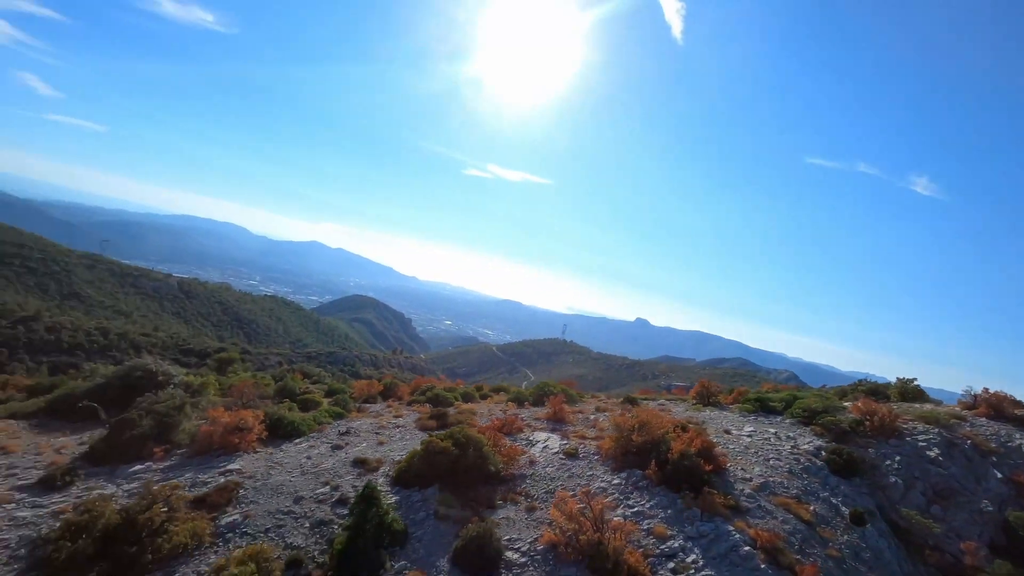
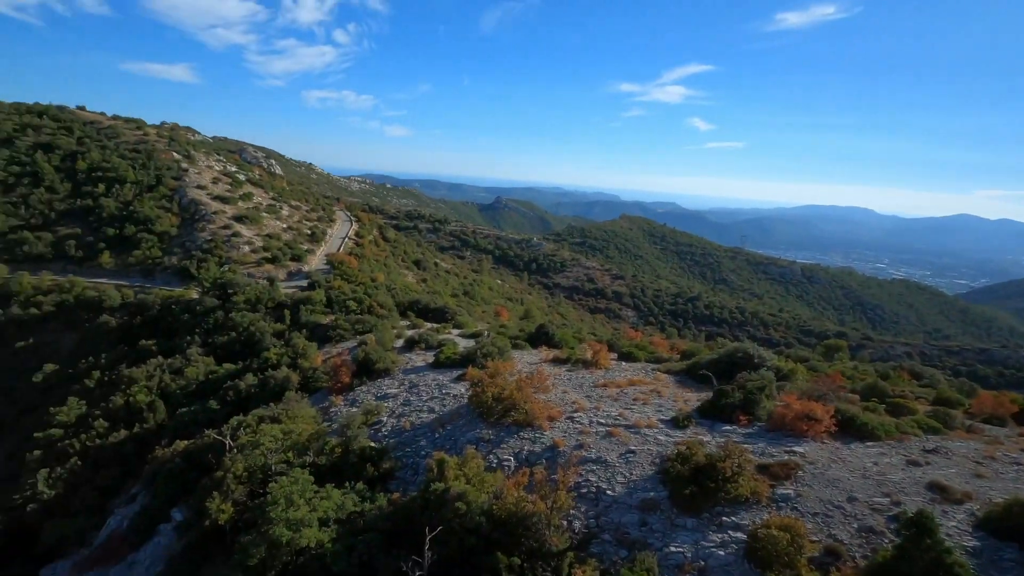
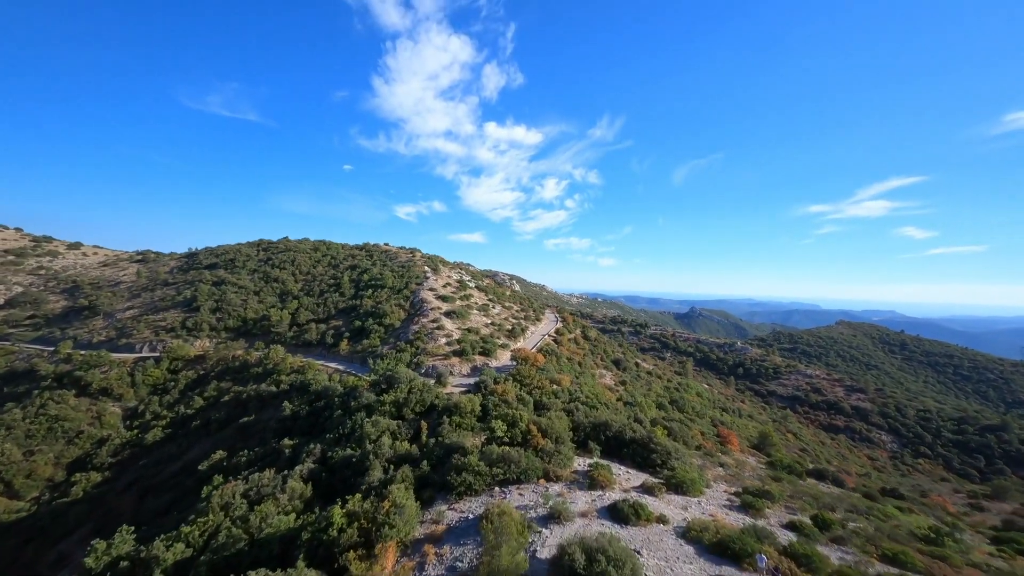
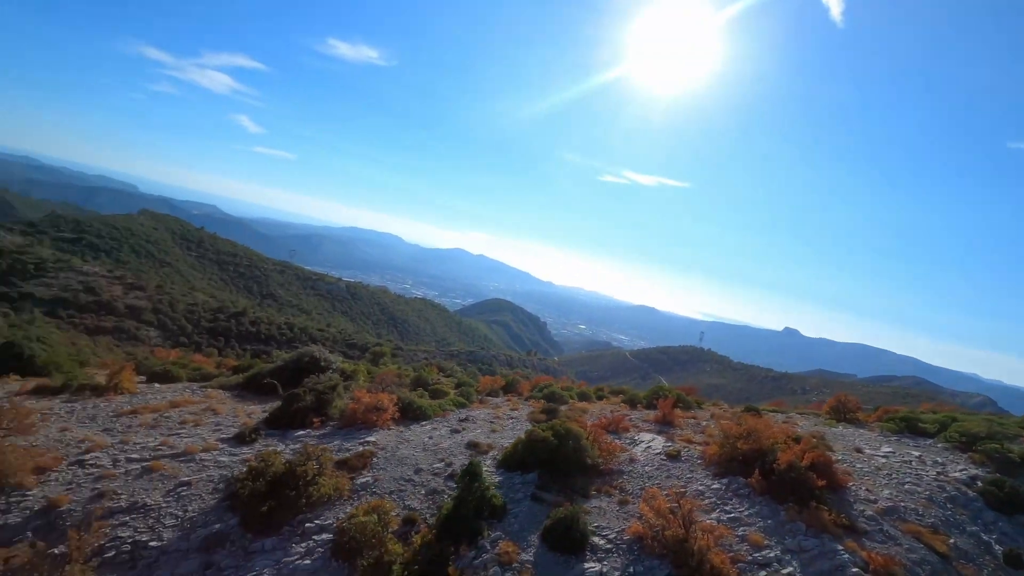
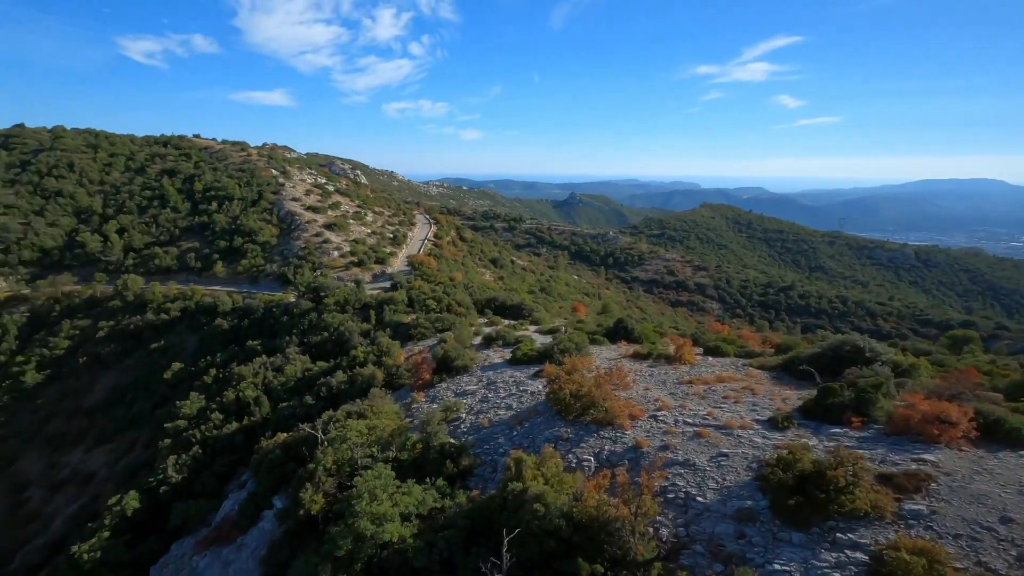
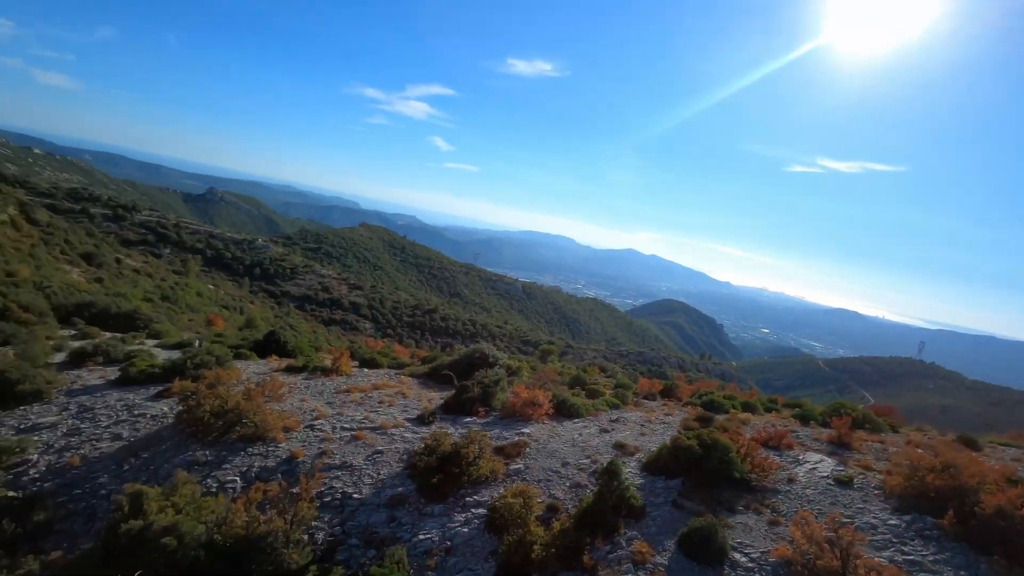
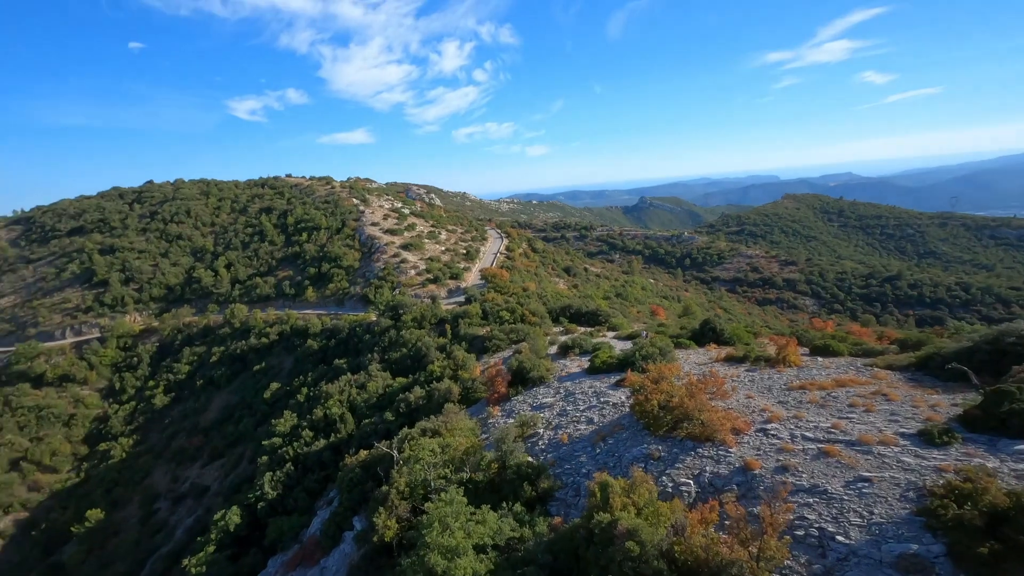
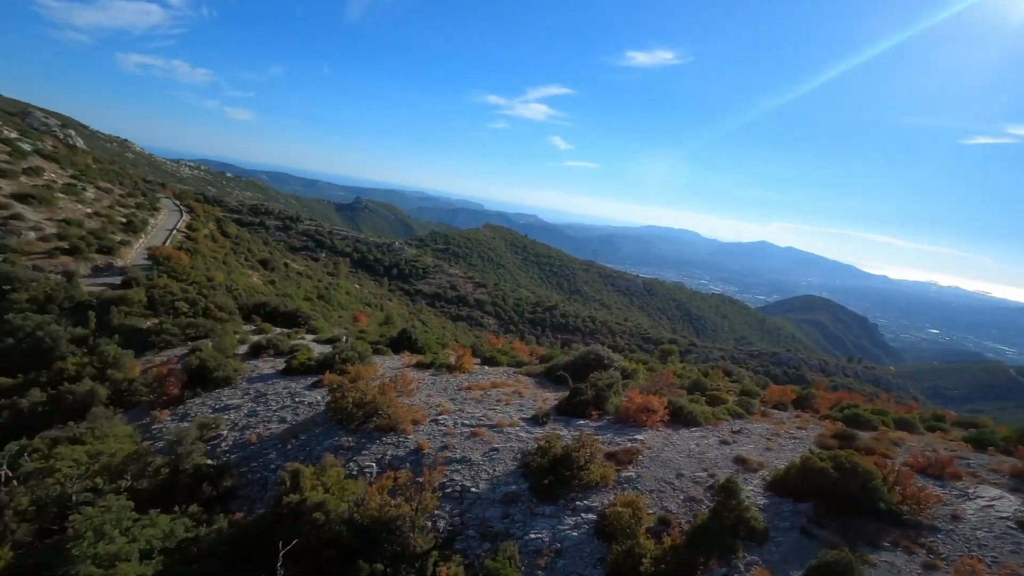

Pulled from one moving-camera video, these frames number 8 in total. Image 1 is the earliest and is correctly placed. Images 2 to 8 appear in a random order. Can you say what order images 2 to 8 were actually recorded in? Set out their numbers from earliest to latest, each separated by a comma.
4, 6, 8, 2, 5, 7, 3
